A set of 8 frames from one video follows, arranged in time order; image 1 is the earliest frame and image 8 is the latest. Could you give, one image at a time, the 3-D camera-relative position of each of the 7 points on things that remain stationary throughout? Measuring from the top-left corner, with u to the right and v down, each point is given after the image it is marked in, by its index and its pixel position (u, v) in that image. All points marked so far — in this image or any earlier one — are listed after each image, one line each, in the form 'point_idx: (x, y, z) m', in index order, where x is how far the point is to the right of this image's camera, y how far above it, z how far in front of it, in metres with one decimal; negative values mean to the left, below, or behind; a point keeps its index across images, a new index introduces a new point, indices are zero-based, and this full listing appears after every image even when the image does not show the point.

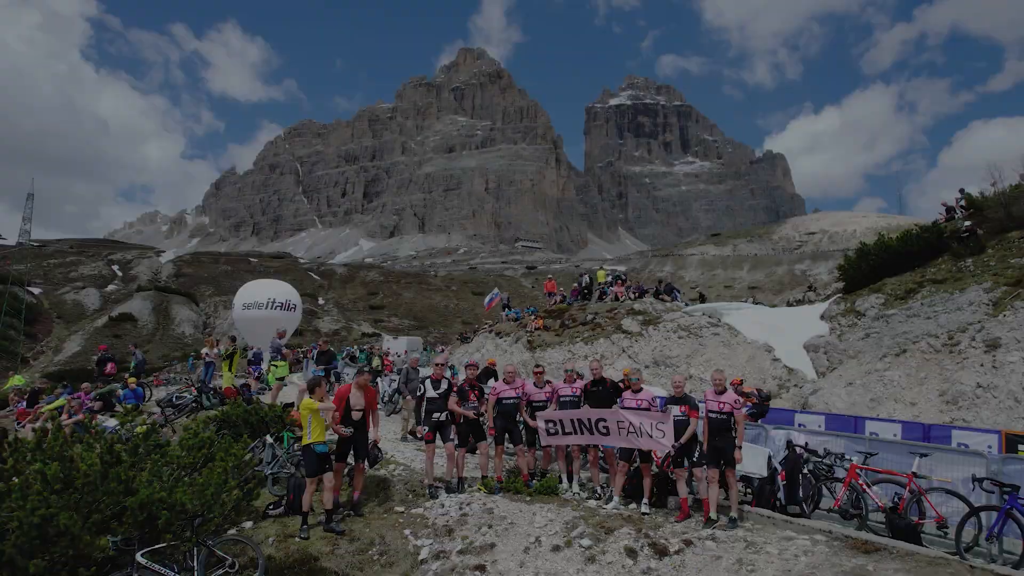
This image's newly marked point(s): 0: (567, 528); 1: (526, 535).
0: (+0.8, -3.8, +10.1) m
1: (+0.2, -3.9, +10.2) m
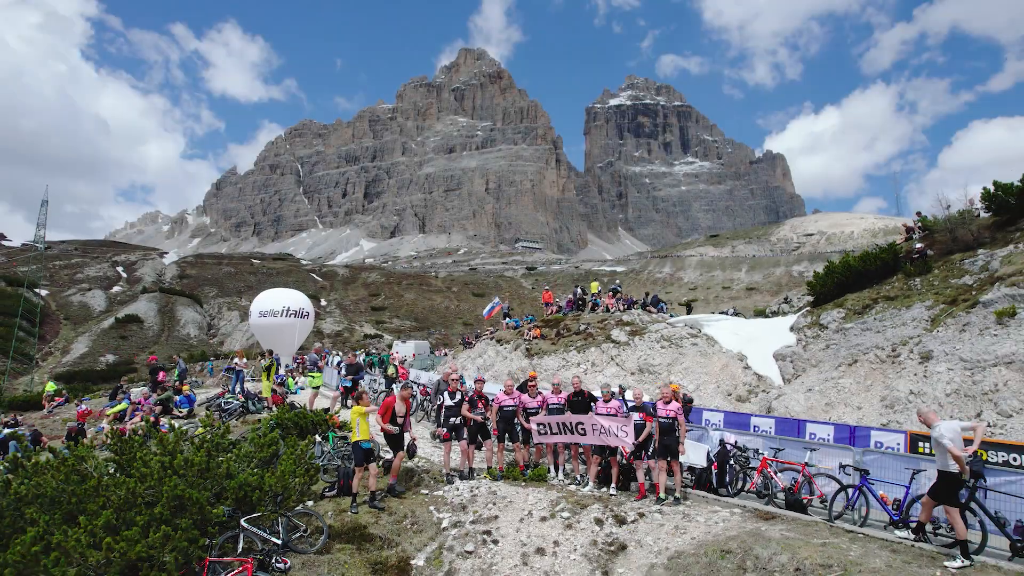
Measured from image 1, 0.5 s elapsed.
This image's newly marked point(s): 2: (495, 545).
0: (+0.8, -4.2, +12.0) m
1: (+0.2, -4.3, +12.1) m
2: (-0.2, -4.6, +11.2) m
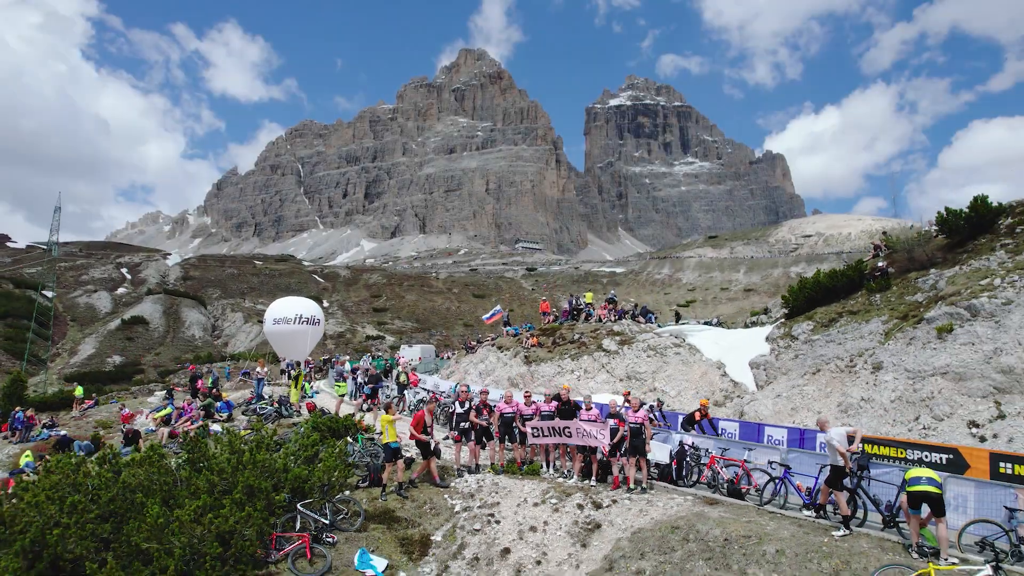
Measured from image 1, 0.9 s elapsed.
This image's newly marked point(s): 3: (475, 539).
0: (+0.8, -4.7, +13.8) m
1: (+0.2, -4.8, +13.9) m
2: (-0.3, -5.1, +13.0) m
3: (-0.8, -5.3, +13.0) m
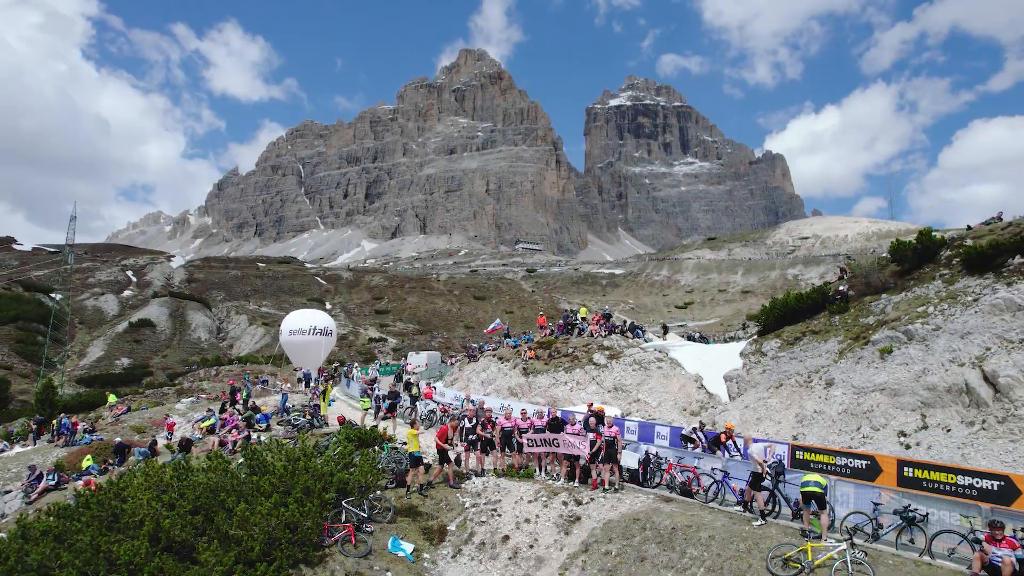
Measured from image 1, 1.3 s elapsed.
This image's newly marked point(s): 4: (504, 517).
0: (+0.8, -5.5, +16.2) m
1: (+0.2, -5.6, +16.3) m
2: (-0.3, -5.8, +15.4) m
3: (-0.8, -6.1, +15.4) m
4: (-0.4, -5.8, +15.6) m
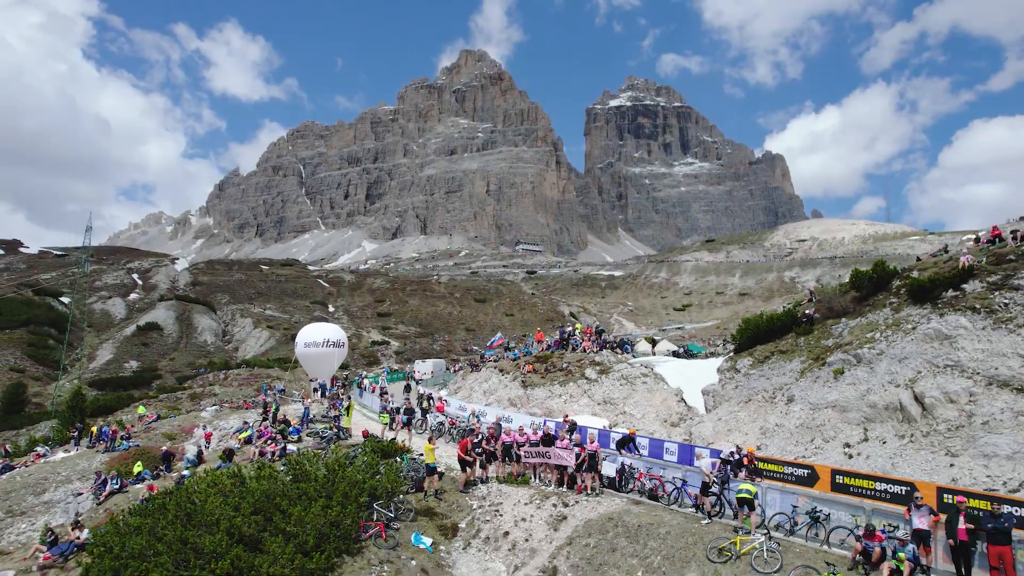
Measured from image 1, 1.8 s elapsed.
0: (+0.8, -6.4, +18.7) m
1: (+0.1, -6.5, +18.8) m
2: (-0.3, -6.8, +17.9) m
3: (-0.8, -7.0, +17.9) m
4: (-0.4, -6.8, +18.1) m
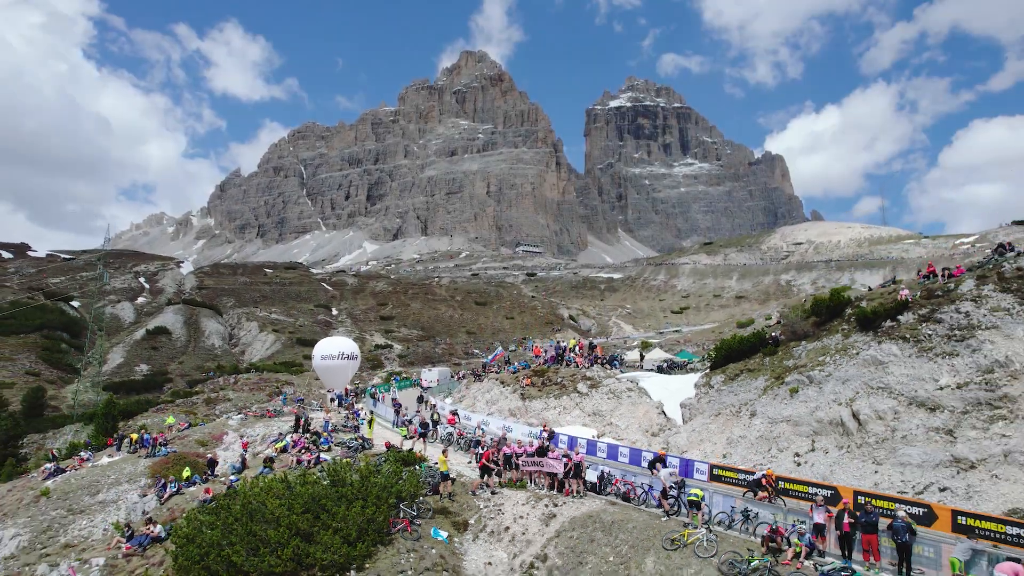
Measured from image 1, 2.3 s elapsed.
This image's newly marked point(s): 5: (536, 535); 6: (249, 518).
0: (+0.7, -7.6, +21.9) m
1: (+0.1, -7.7, +22.0) m
2: (-0.3, -7.9, +21.1) m
3: (-0.8, -8.1, +21.1) m
4: (-0.4, -7.9, +21.3) m
5: (+0.8, -8.0, +19.9) m
6: (-7.4, -6.5, +17.5) m
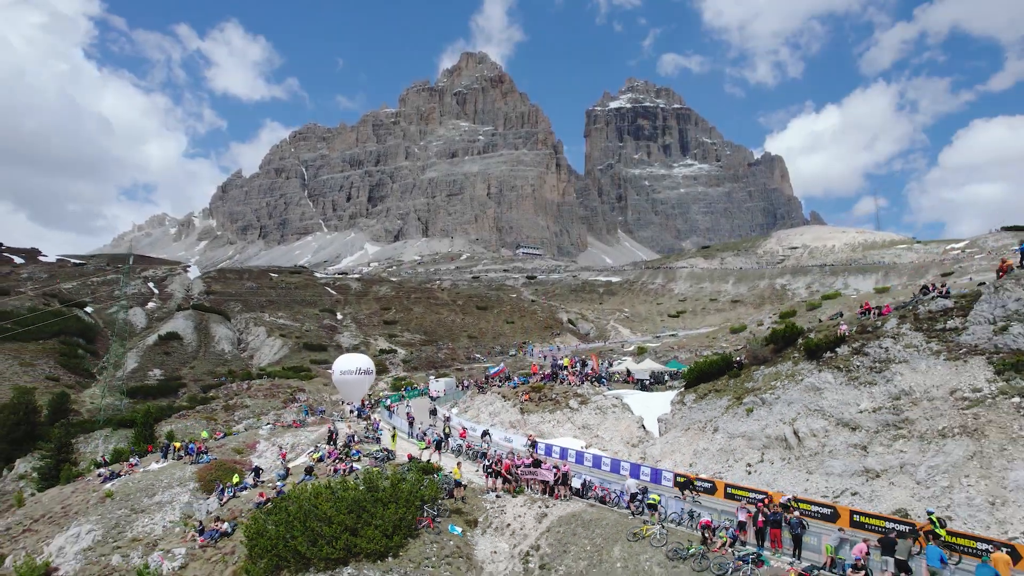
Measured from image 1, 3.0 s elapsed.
0: (+0.8, -9.2, +26.3) m
1: (+0.2, -9.3, +26.4) m
2: (-0.3, -9.5, +25.5) m
3: (-0.8, -9.8, +25.5) m
4: (-0.4, -9.5, +25.7) m
5: (+0.8, -9.6, +24.3) m
6: (-7.4, -8.1, +21.9) m
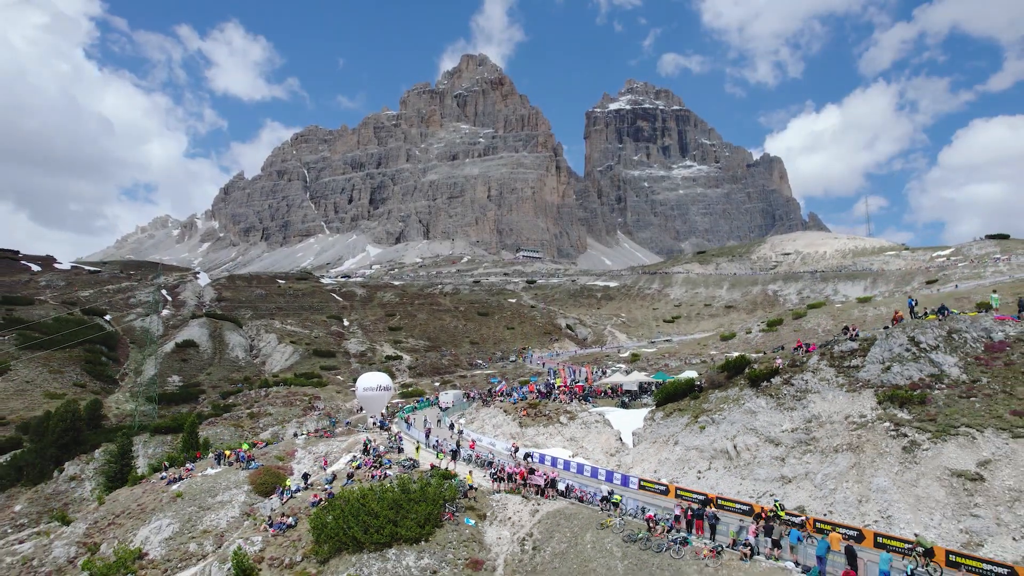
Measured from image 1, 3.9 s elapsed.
0: (+0.8, -11.5, +33.1) m
1: (+0.2, -11.6, +33.2) m
2: (-0.3, -11.8, +32.3) m
3: (-0.8, -12.1, +32.3) m
4: (-0.4, -11.8, +32.5) m
5: (+0.8, -11.9, +31.0) m
6: (-7.4, -10.4, +28.7) m
